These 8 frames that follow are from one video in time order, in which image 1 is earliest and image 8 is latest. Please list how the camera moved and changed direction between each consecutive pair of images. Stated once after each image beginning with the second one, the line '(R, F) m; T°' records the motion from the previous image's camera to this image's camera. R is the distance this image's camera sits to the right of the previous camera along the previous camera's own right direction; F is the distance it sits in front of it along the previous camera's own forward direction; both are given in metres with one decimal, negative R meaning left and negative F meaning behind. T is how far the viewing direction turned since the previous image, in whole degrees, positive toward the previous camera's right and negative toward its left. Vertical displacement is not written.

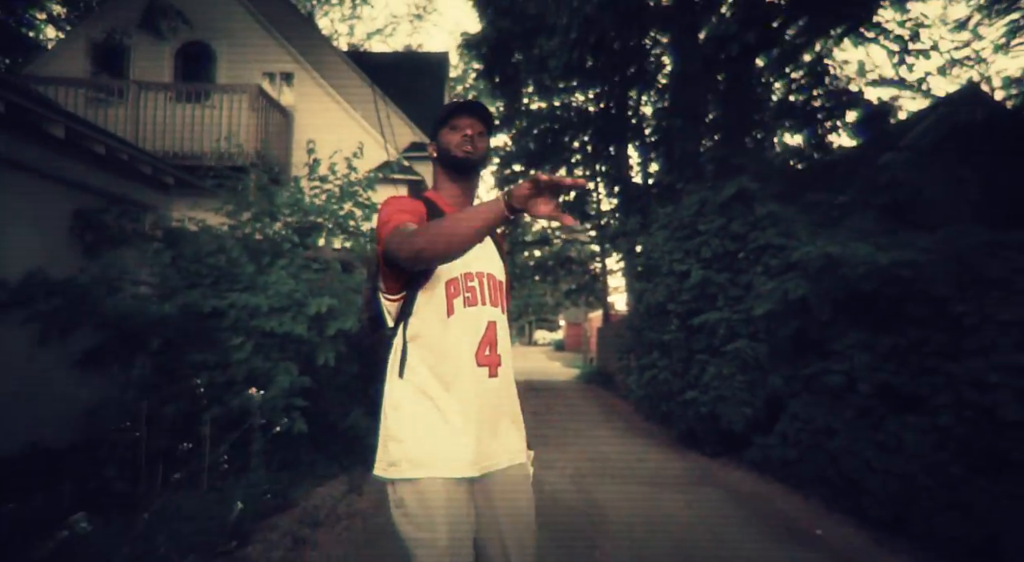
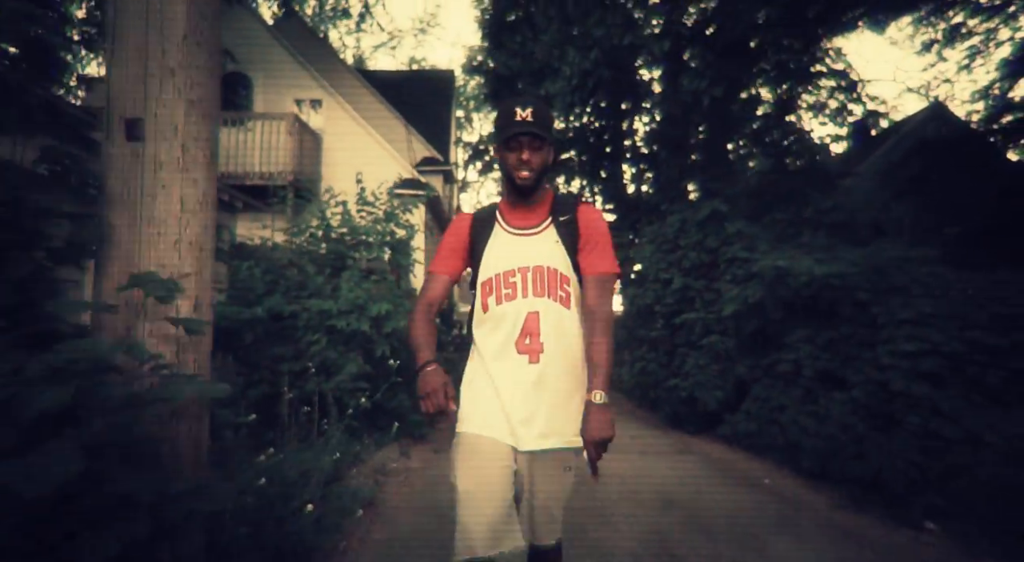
(-0.2, -1.4) m; 0°
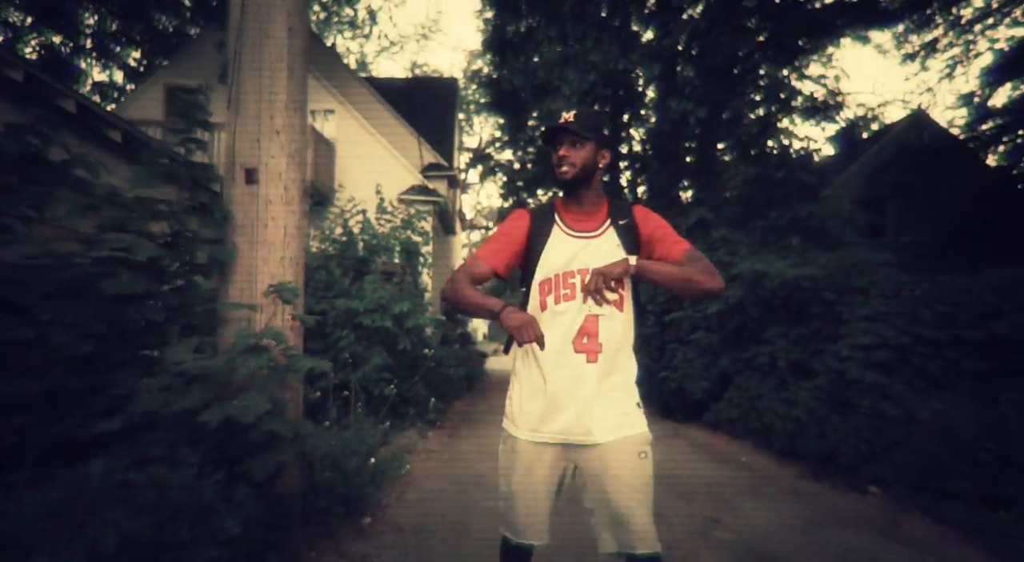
(-0.1, -0.8) m; 0°
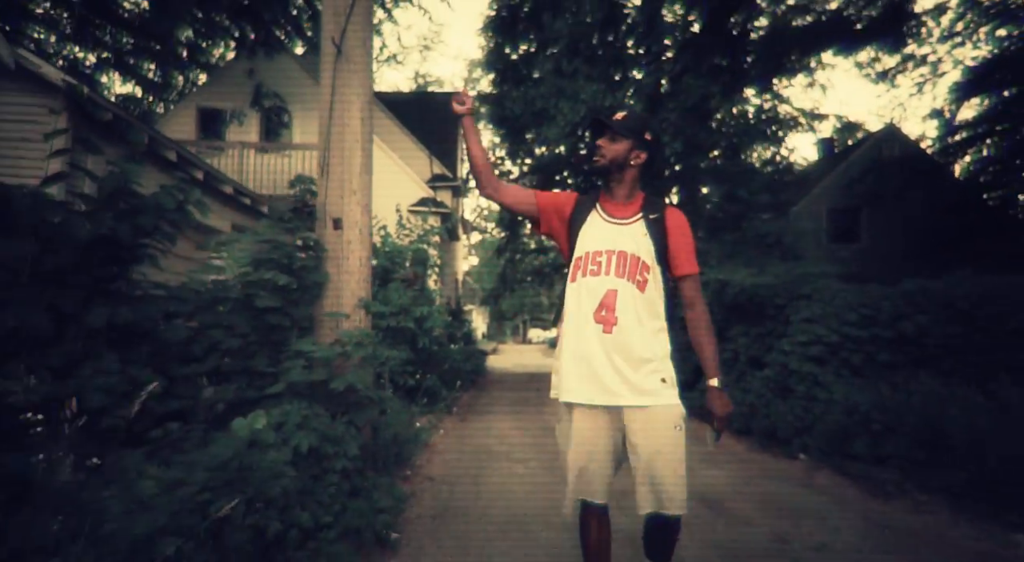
(-0.1, -1.4) m; 0°
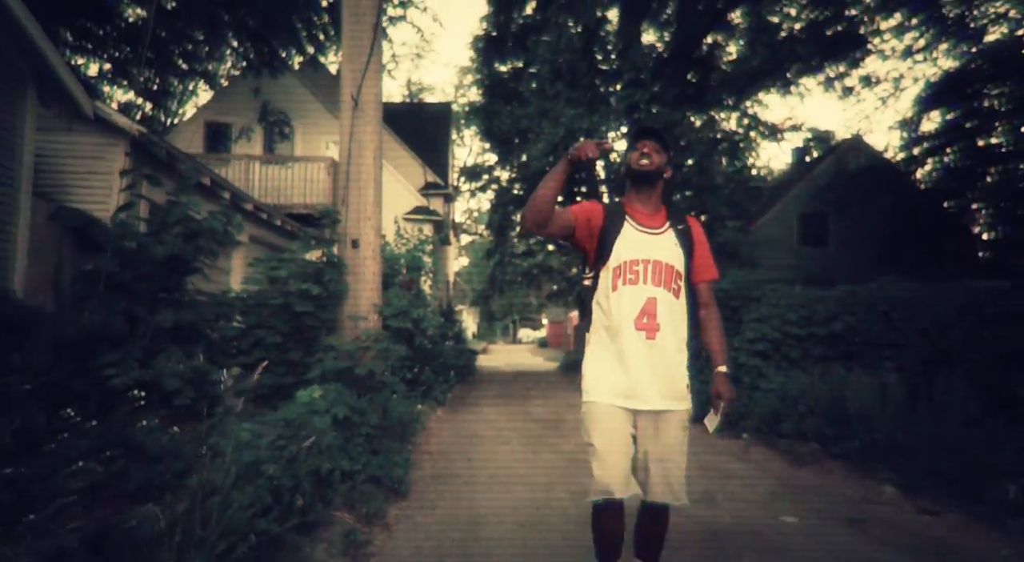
(+0.1, -1.1) m; +1°
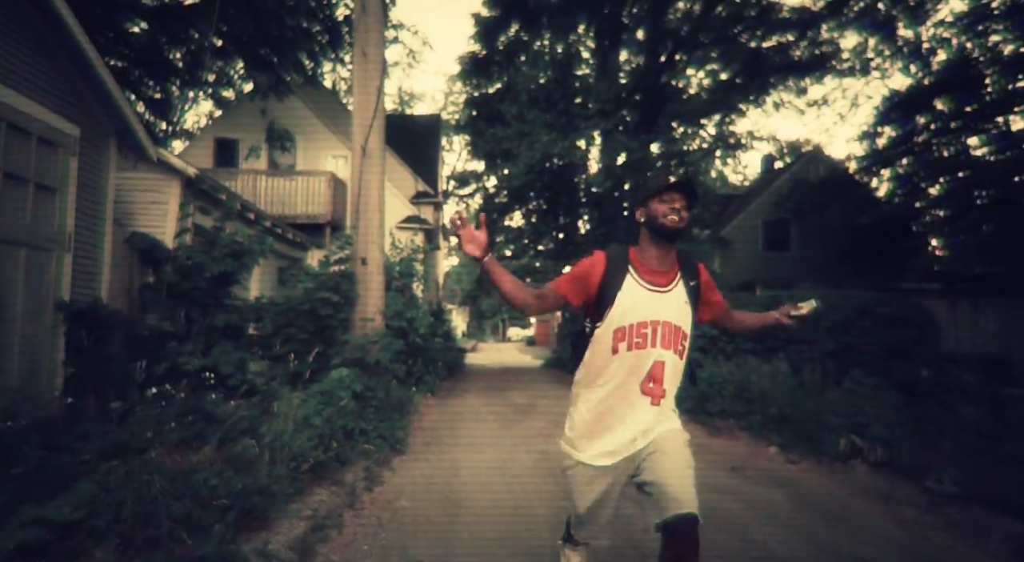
(+0.2, -1.5) m; +1°
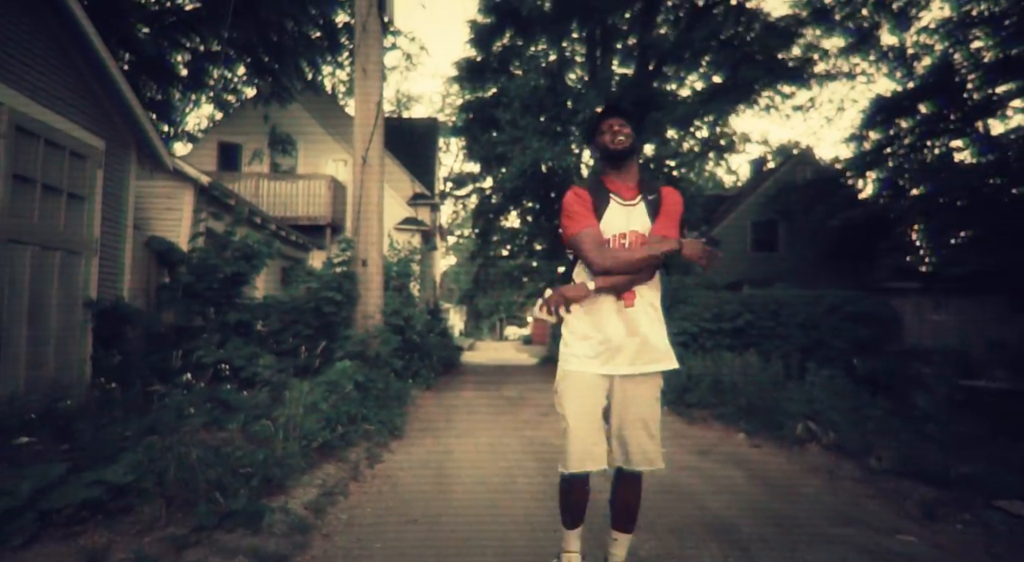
(+0.1, -0.6) m; 0°
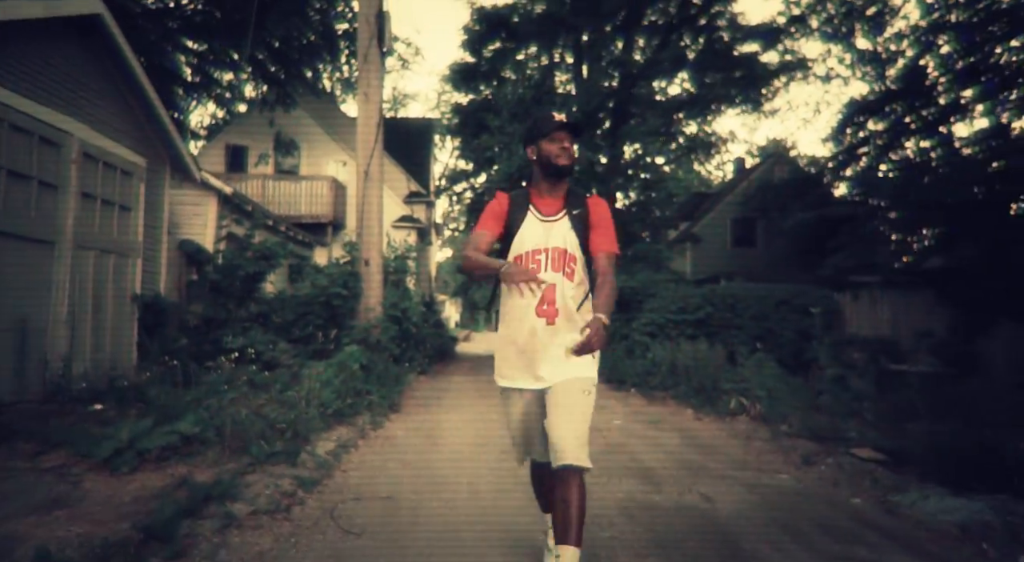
(+0.2, -1.2) m; 0°
